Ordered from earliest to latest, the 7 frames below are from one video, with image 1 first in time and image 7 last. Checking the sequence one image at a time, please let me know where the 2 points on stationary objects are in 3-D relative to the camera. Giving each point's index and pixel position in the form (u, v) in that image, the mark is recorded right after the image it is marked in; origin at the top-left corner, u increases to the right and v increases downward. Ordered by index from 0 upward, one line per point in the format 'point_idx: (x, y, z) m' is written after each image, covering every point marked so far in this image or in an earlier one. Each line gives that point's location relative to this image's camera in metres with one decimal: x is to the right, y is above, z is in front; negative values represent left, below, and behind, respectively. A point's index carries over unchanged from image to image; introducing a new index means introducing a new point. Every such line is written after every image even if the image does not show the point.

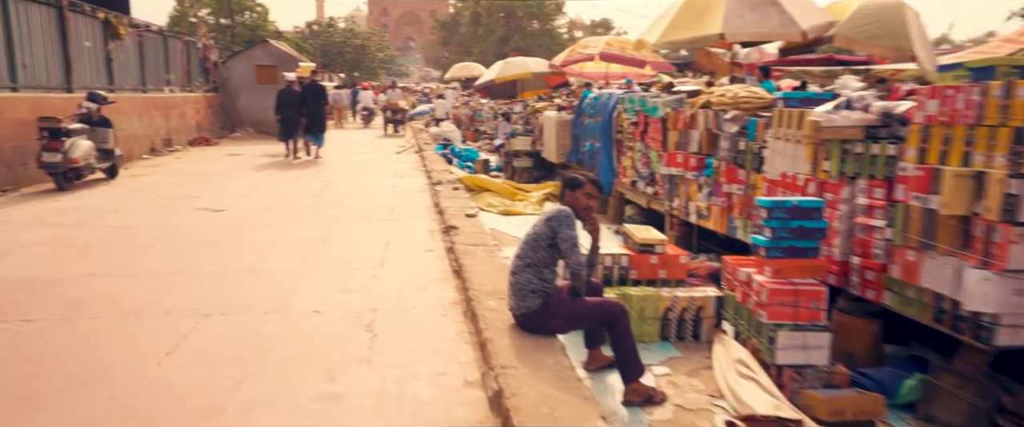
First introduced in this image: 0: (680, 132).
0: (+1.5, +0.7, +6.7) m
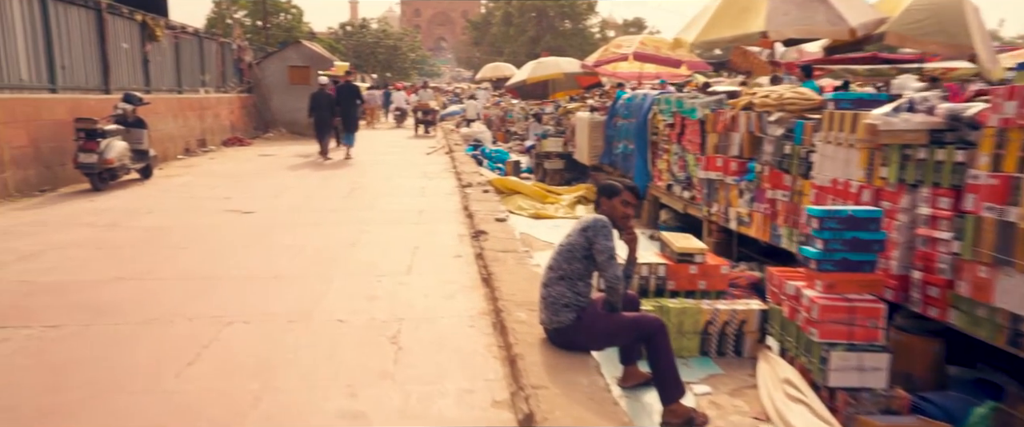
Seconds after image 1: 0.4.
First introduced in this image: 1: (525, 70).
0: (+1.8, +0.7, +6.4) m
1: (+0.3, +3.0, +15.6) m
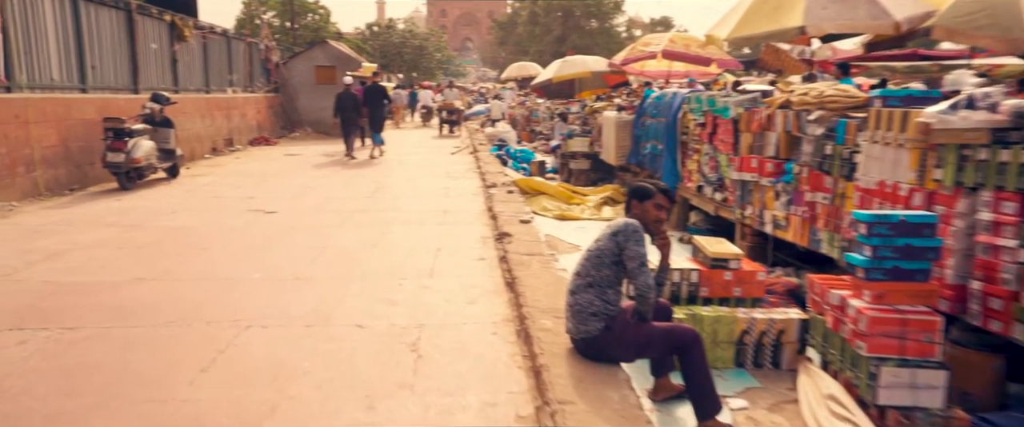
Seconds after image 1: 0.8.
0: (+2.0, +0.7, +6.2) m
1: (+0.8, +3.0, +15.4) m
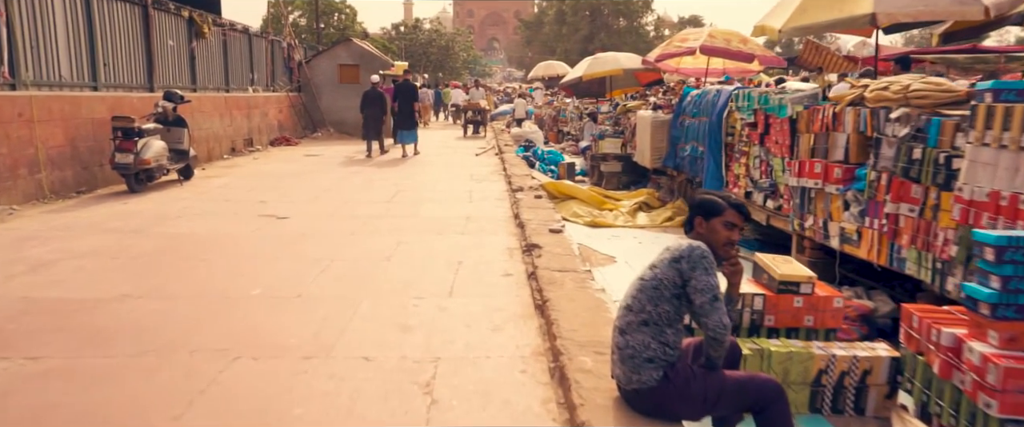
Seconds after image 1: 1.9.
0: (+2.2, +0.6, +5.5) m
1: (+1.4, +2.9, +14.7) m
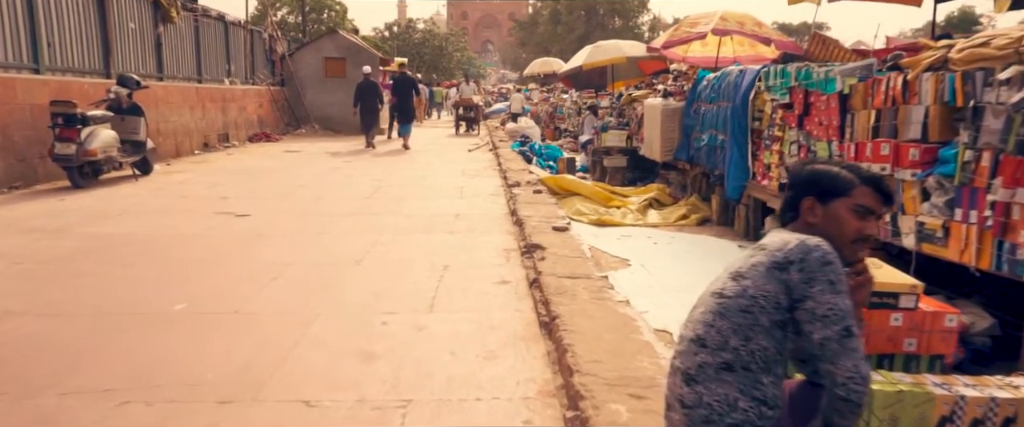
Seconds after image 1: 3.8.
0: (+2.2, +0.6, +4.5) m
1: (+1.3, +2.9, +13.7) m
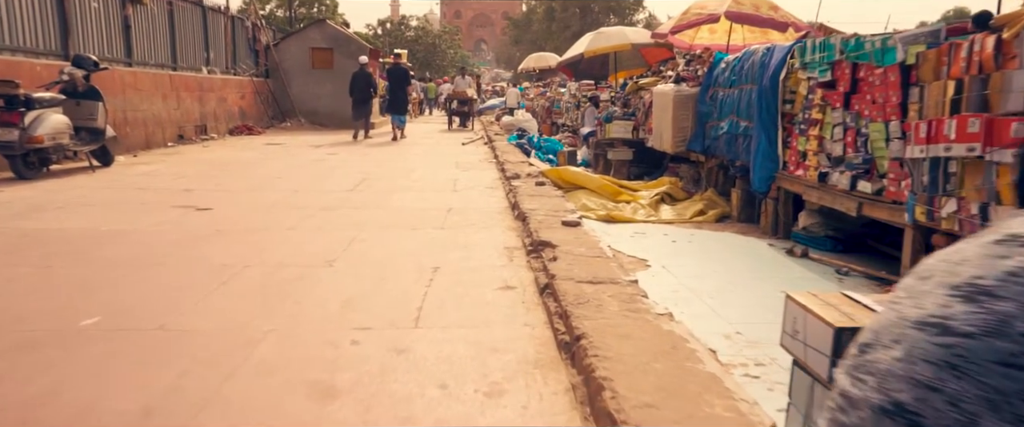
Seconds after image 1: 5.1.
0: (+2.2, +0.7, +3.7) m
1: (+1.2, +3.0, +12.9) m
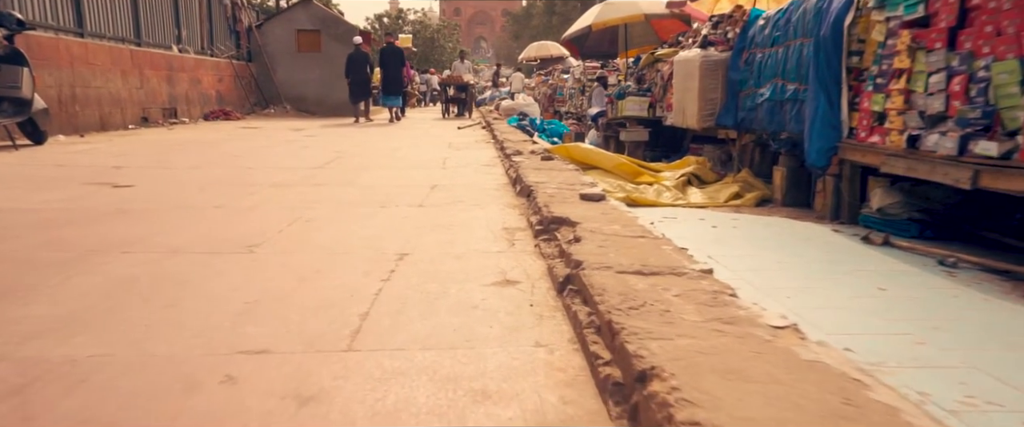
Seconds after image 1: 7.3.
0: (+2.2, +0.8, +2.5) m
1: (+1.2, +3.1, +11.7) m
